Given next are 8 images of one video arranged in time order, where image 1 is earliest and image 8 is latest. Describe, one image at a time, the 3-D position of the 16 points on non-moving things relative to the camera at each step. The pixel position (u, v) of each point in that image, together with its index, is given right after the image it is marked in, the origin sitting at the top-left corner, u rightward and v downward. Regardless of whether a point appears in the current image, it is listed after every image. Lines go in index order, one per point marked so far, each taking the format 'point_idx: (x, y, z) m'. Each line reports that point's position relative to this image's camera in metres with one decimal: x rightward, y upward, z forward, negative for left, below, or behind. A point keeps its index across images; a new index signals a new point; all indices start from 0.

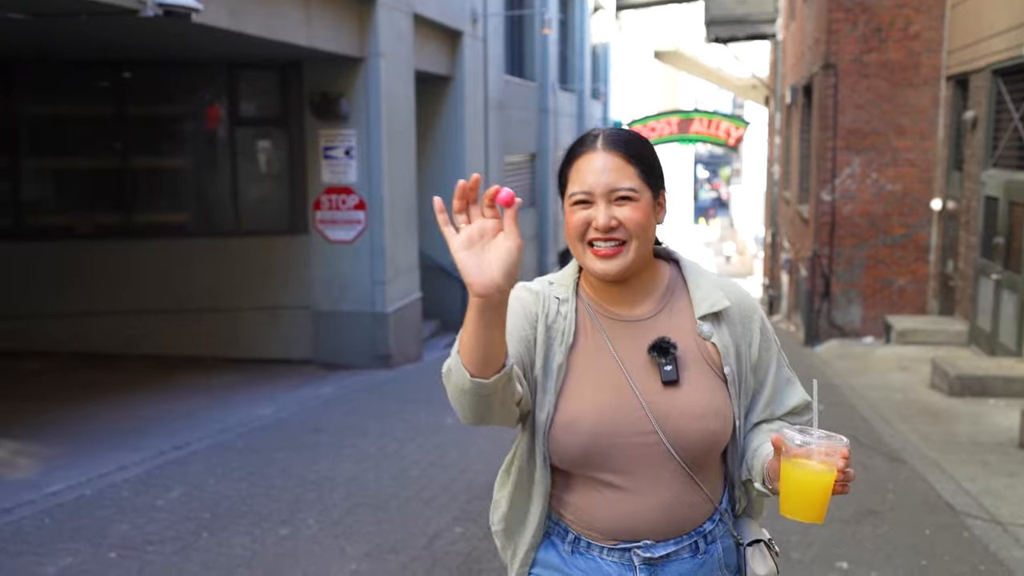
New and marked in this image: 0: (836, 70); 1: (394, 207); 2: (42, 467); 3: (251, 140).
0: (+3.8, +2.6, +11.1) m
1: (-1.4, +1.0, +11.3) m
2: (-3.1, -1.2, +6.3) m
3: (-3.0, +1.7, +11.1) m
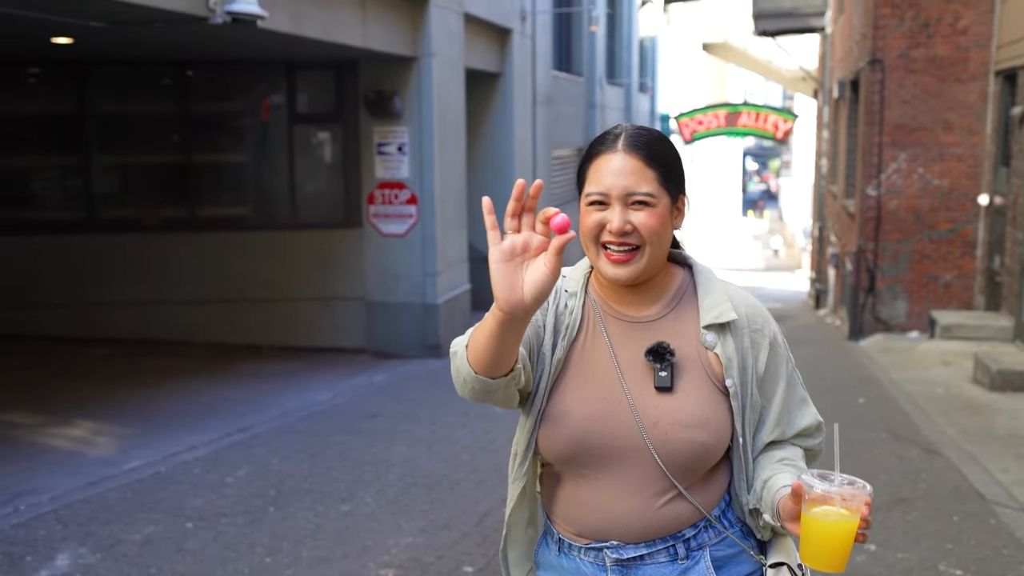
0: (+4.4, +2.6, +11.2) m
1: (-0.8, +1.1, +11.6) m
2: (-2.8, -1.1, +6.8) m
3: (-2.5, +1.8, +11.5) m
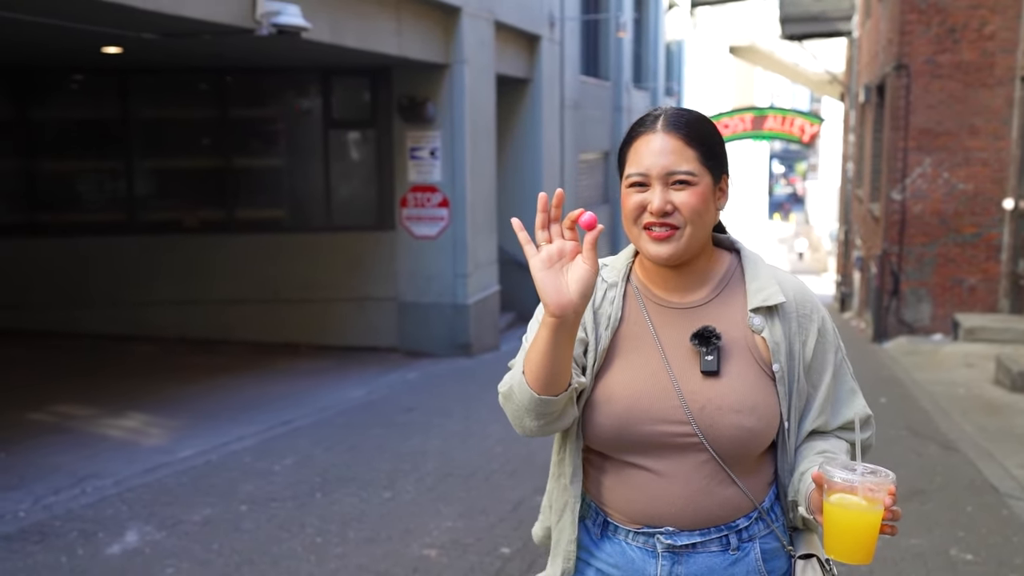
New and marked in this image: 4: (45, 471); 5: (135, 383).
0: (+4.7, +2.6, +11.4) m
1: (-0.5, +1.0, +11.9) m
2: (-2.5, -1.1, +7.2) m
3: (-2.1, +1.8, +11.9) m
4: (-2.9, -1.1, +5.9) m
5: (-3.6, -0.9, +9.3) m
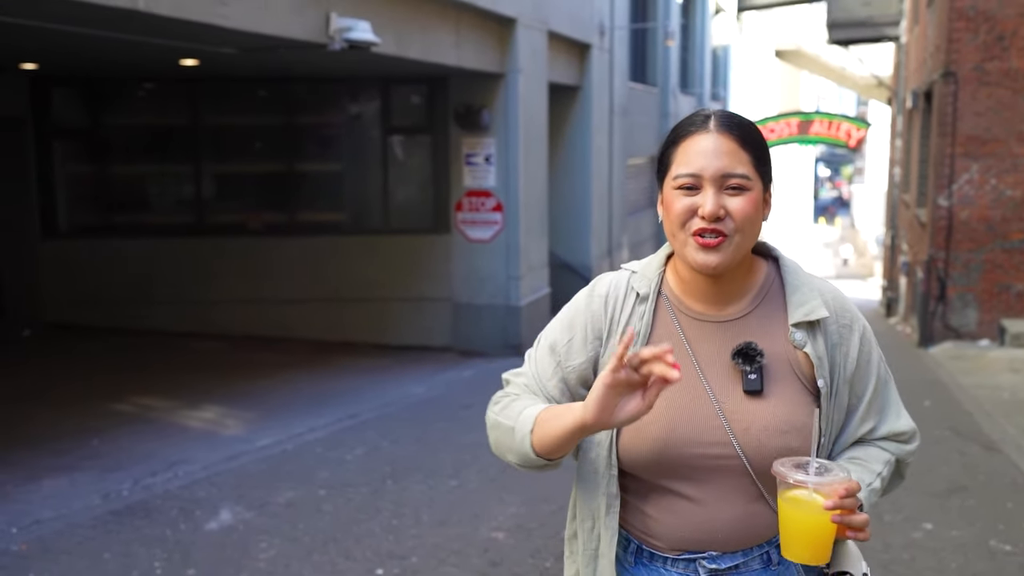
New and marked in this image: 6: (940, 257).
0: (+5.4, +2.5, +11.5) m
1: (+0.2, +1.0, +12.3) m
2: (-2.1, -1.1, +7.6) m
3: (-1.4, +1.8, +12.4) m
4: (-2.5, -1.1, +6.4) m
5: (-3.1, -0.9, +9.8) m
6: (+5.3, +0.4, +11.8) m
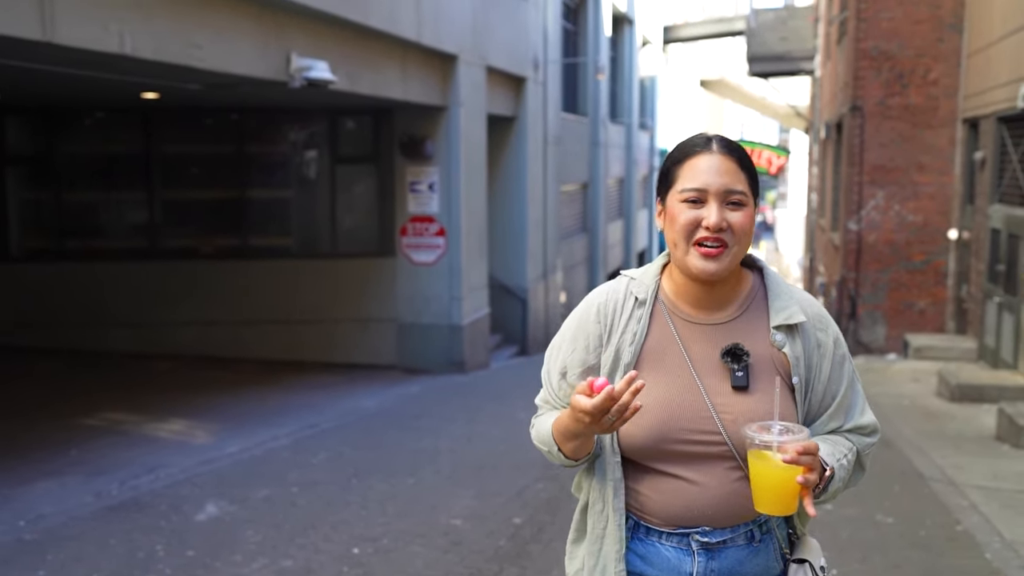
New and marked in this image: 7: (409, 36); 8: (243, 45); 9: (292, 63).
0: (+4.6, +2.3, +12.7) m
1: (-0.6, +0.7, +13.1) m
2: (-2.5, -1.3, +8.2) m
3: (-2.2, +1.5, +13.0) m
4: (-2.8, -1.3, +6.9) m
5: (-3.7, -1.1, +10.3) m
6: (+4.5, +0.1, +12.9) m
7: (-1.2, +2.9, +10.9) m
8: (-2.2, +2.0, +8.0) m
9: (-2.0, +2.0, +8.6) m
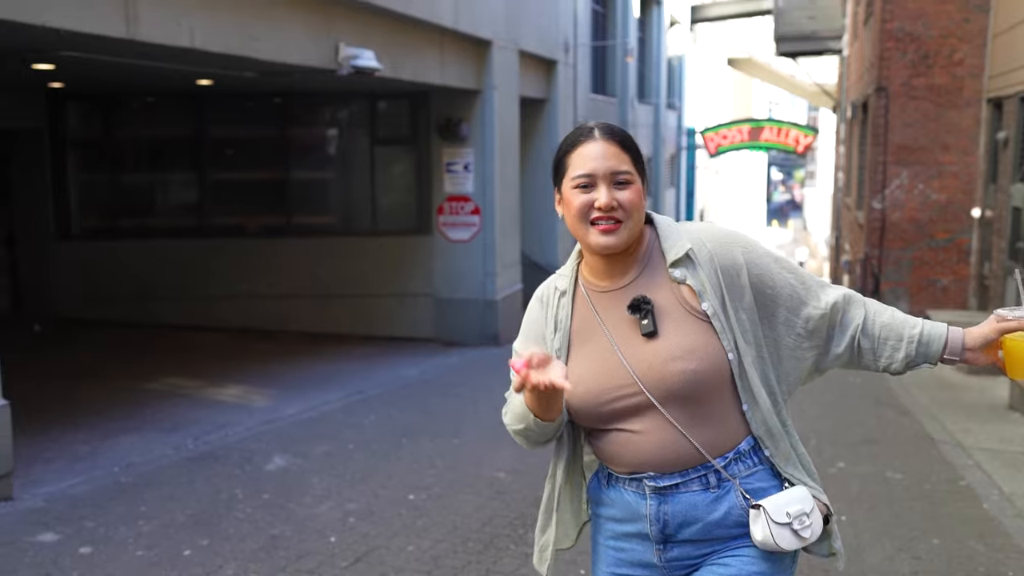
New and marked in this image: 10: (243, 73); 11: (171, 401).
0: (+5.0, +2.6, +13.0) m
1: (-0.1, +1.1, +13.6) m
2: (-2.2, -1.0, +8.8) m
3: (-1.8, +1.9, +13.6) m
4: (-2.6, -1.1, +7.6) m
5: (-3.3, -0.9, +10.9) m
6: (+5.0, +0.5, +13.3) m
7: (-0.8, +3.1, +11.4) m
8: (-1.9, +2.2, +8.5) m
9: (-1.6, +2.3, +9.1) m
10: (-2.7, +2.1, +9.5) m
11: (-3.1, -1.0, +8.5) m
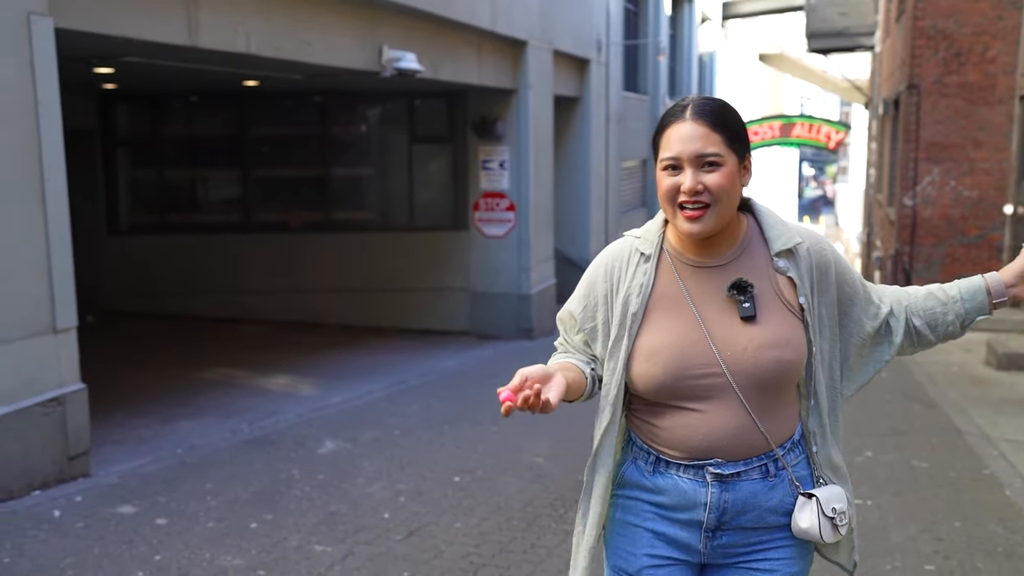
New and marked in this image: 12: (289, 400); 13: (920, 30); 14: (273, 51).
0: (+5.5, +2.7, +13.2) m
1: (+0.4, +1.2, +13.9) m
2: (-1.9, -1.0, +9.2) m
3: (-1.3, +1.9, +13.9) m
4: (-2.2, -1.0, +8.0) m
5: (-2.9, -0.8, +11.3) m
6: (+5.5, +0.5, +13.5) m
7: (-0.3, +3.2, +11.7) m
8: (-1.6, +2.3, +8.9) m
9: (-1.3, +2.3, +9.5) m
10: (-2.3, +2.2, +9.9) m
11: (-2.7, -1.0, +9.0) m
12: (-2.0, -1.0, +8.5) m
13: (+5.5, +3.5, +13.0) m
14: (-1.9, +1.9, +7.7) m
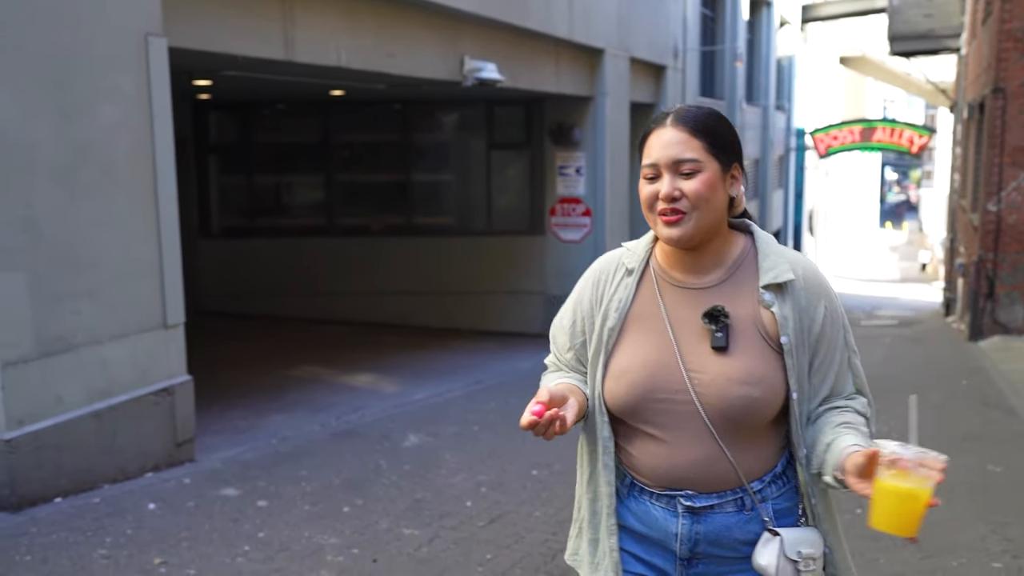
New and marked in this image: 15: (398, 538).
0: (+6.6, +2.6, +13.0) m
1: (+1.5, +1.1, +14.1) m
2: (-1.1, -1.0, +9.6) m
3: (-0.1, +1.9, +14.3) m
4: (-1.6, -1.0, +8.4) m
5: (-2.0, -0.8, +11.8) m
6: (+6.5, +0.4, +13.3) m
7: (+0.6, +3.2, +12.0) m
8: (-0.8, +2.3, +9.2) m
9: (-0.5, +2.3, +9.8) m
10: (-1.5, +2.2, +10.3) m
11: (-2.0, -1.0, +9.4) m
12: (-1.3, -1.0, +8.9) m
13: (+6.6, +3.4, +12.9) m
14: (-1.3, +1.9, +8.1) m
15: (-0.6, -1.3, +4.9) m
